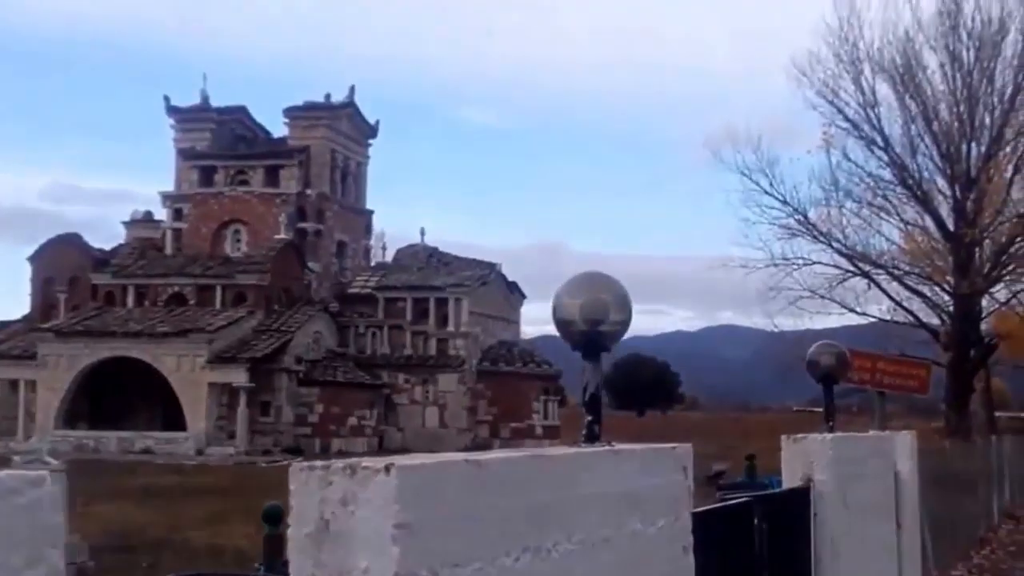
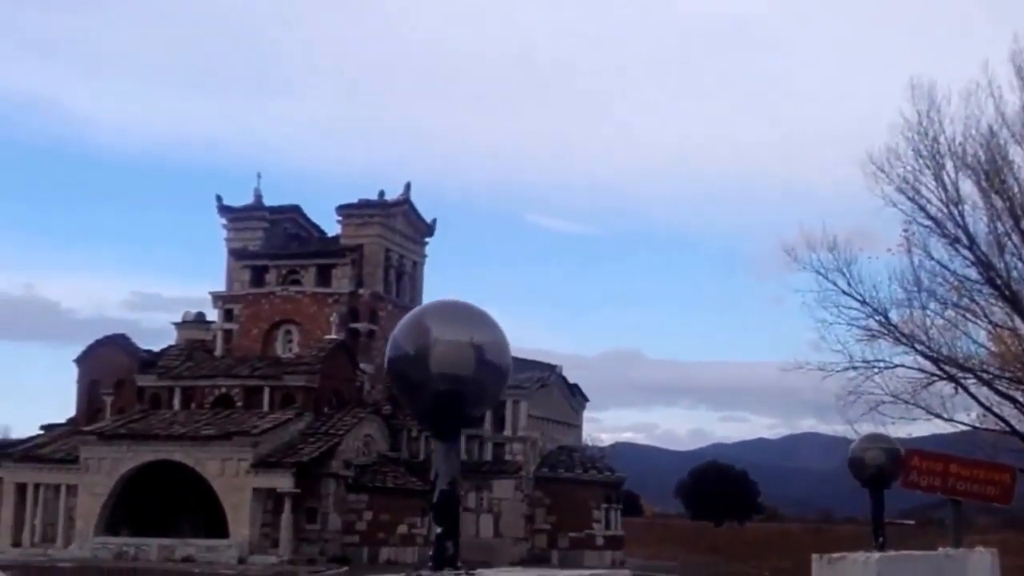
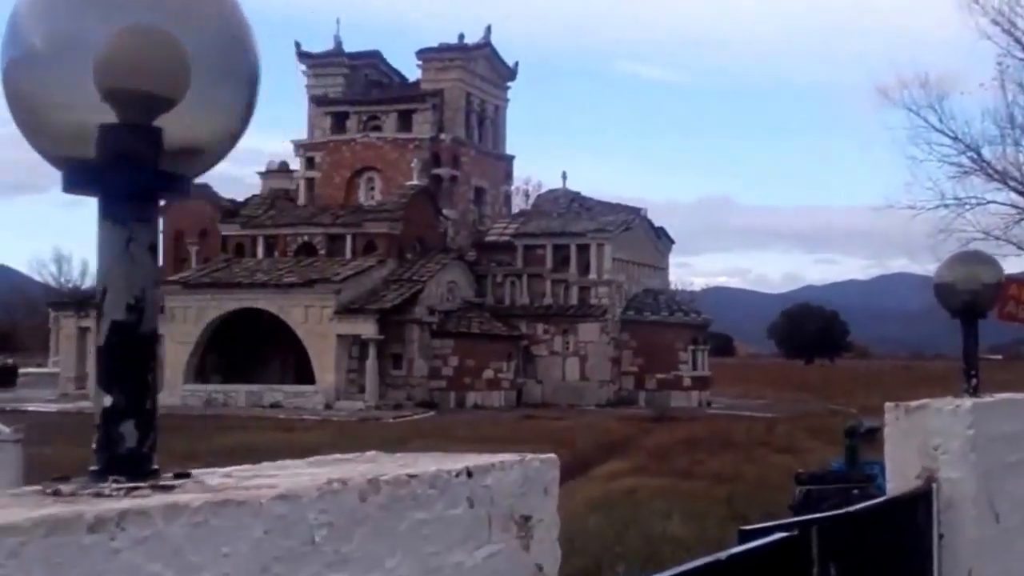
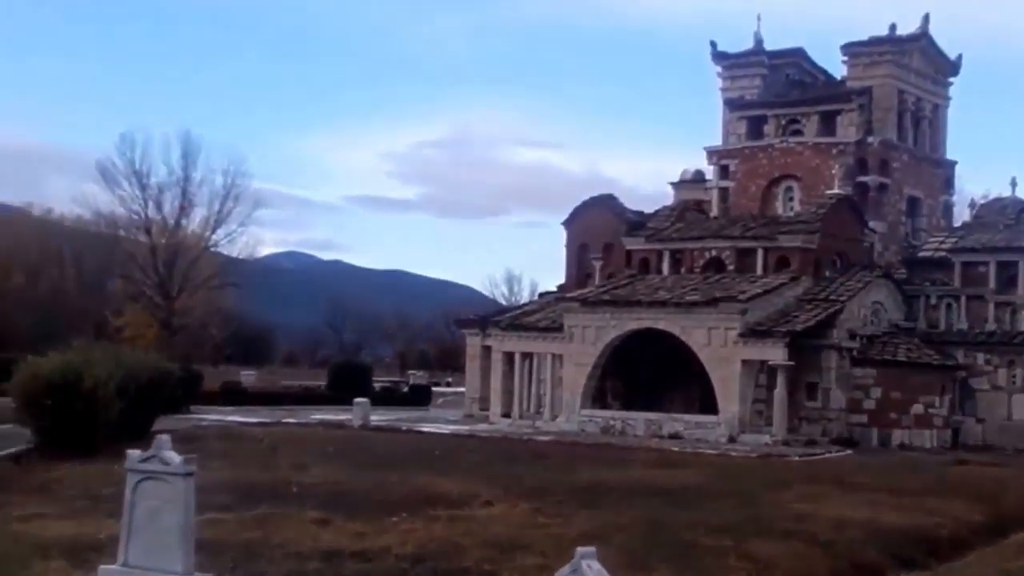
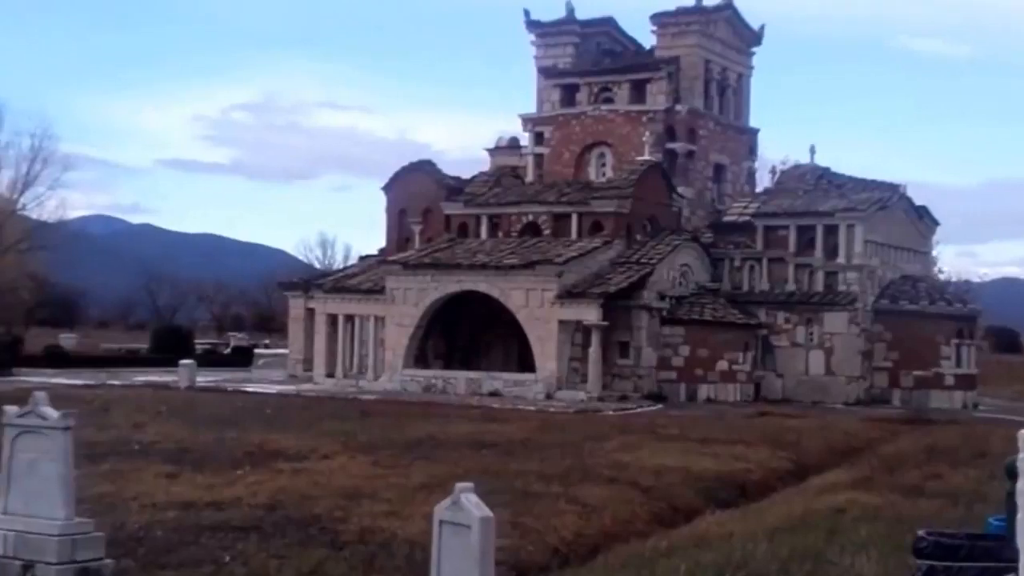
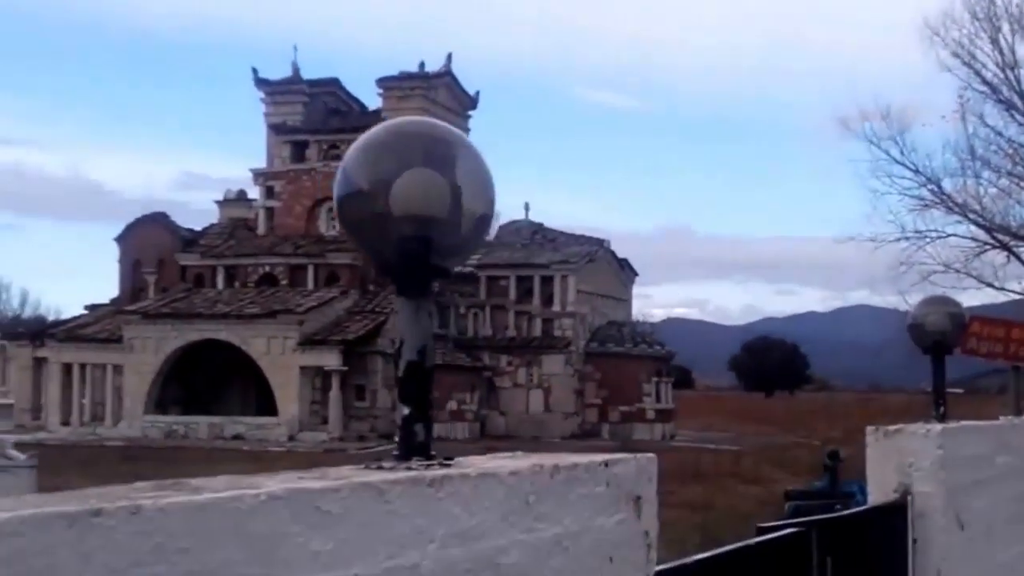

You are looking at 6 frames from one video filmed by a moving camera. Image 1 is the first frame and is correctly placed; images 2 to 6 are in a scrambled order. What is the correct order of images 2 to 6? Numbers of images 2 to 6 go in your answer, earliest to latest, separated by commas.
2, 6, 3, 5, 4
